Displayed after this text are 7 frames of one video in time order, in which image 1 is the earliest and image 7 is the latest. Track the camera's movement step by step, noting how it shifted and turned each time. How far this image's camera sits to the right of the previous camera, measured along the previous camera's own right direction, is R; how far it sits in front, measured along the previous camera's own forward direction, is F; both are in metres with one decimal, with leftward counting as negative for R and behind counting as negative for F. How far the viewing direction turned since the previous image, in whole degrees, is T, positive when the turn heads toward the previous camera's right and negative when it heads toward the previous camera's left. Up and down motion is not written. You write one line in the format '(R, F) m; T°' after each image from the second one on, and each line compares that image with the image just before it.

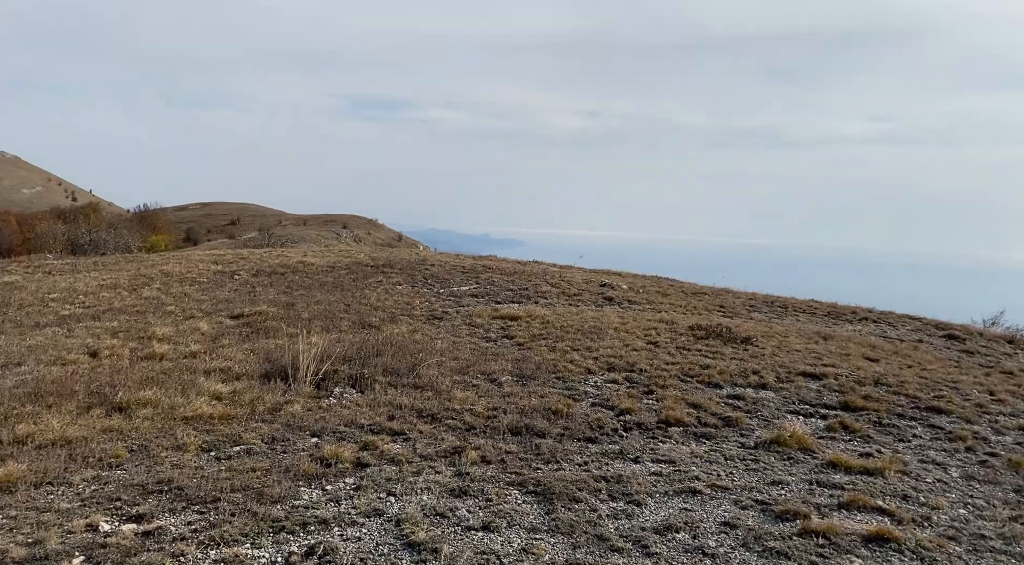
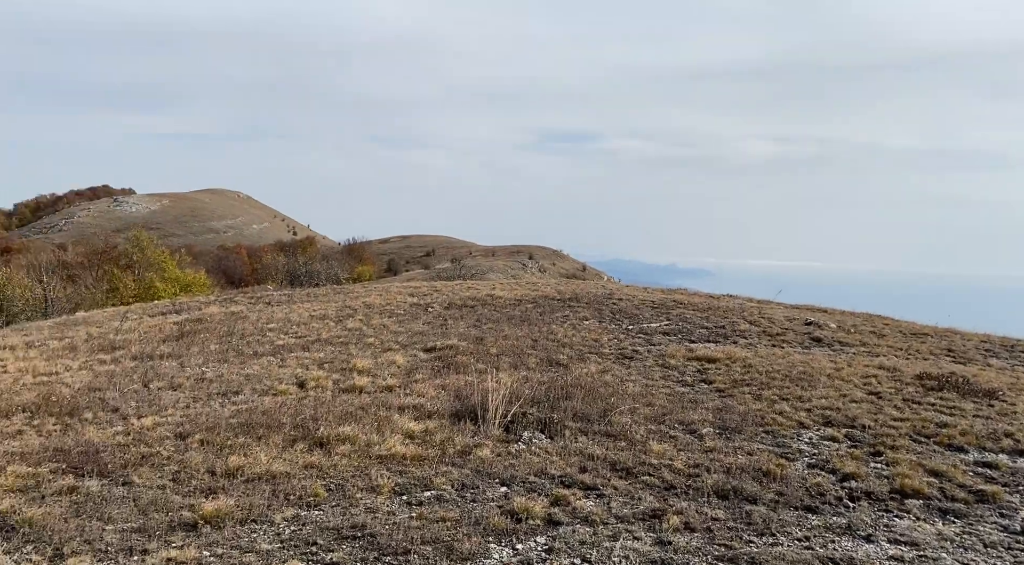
(-0.2, +0.6) m; -14°
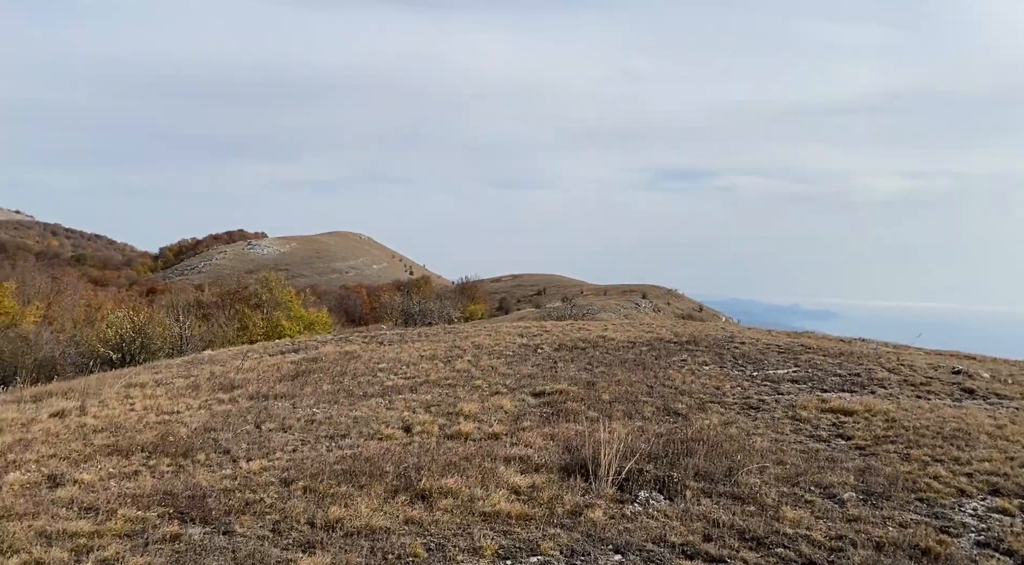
(0.0, +0.7) m; -8°
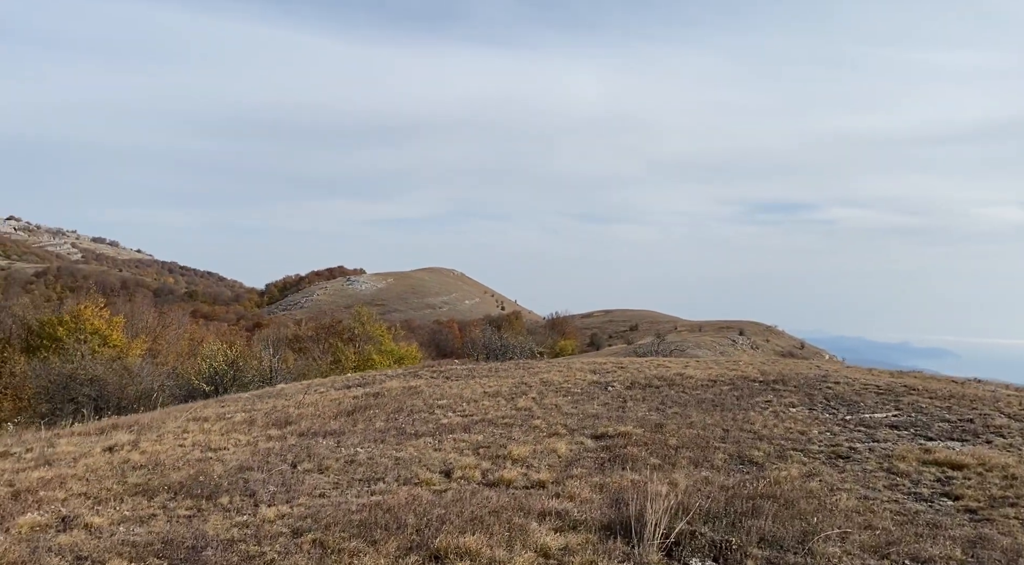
(+0.8, +1.3) m; -7°
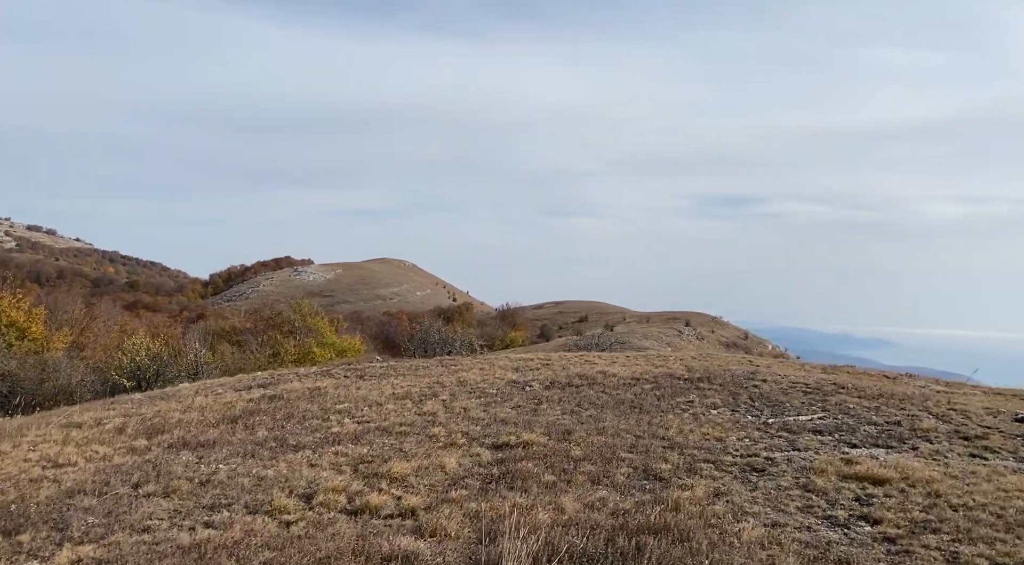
(+1.3, +1.8) m; +4°
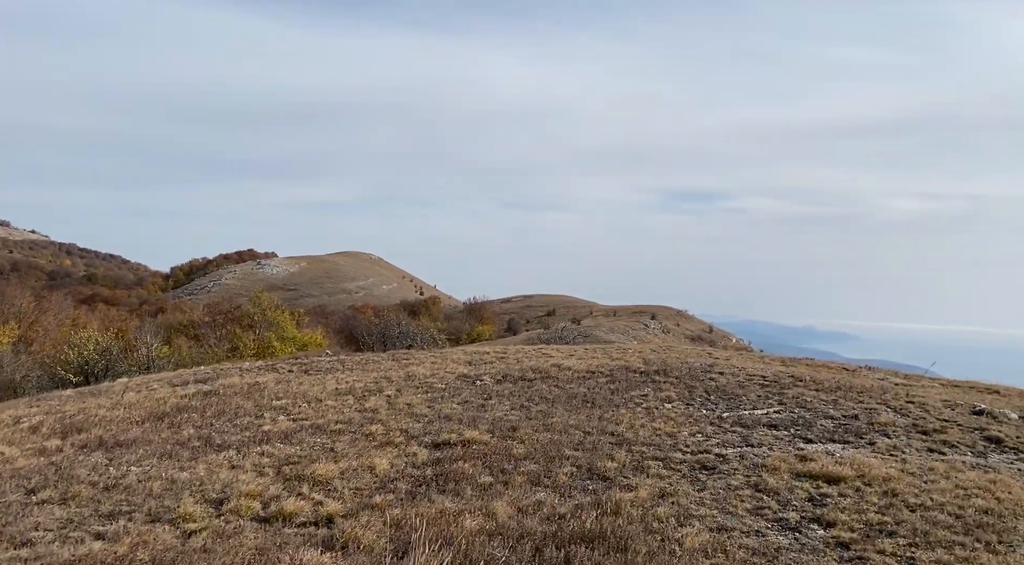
(+0.5, +0.9) m; +2°
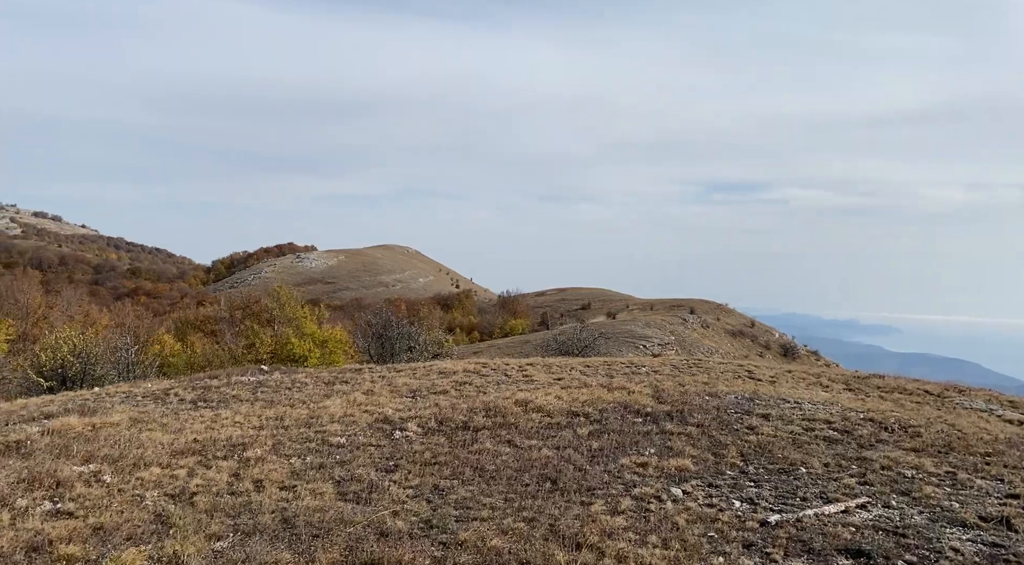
(+2.0, +7.5) m; -3°
